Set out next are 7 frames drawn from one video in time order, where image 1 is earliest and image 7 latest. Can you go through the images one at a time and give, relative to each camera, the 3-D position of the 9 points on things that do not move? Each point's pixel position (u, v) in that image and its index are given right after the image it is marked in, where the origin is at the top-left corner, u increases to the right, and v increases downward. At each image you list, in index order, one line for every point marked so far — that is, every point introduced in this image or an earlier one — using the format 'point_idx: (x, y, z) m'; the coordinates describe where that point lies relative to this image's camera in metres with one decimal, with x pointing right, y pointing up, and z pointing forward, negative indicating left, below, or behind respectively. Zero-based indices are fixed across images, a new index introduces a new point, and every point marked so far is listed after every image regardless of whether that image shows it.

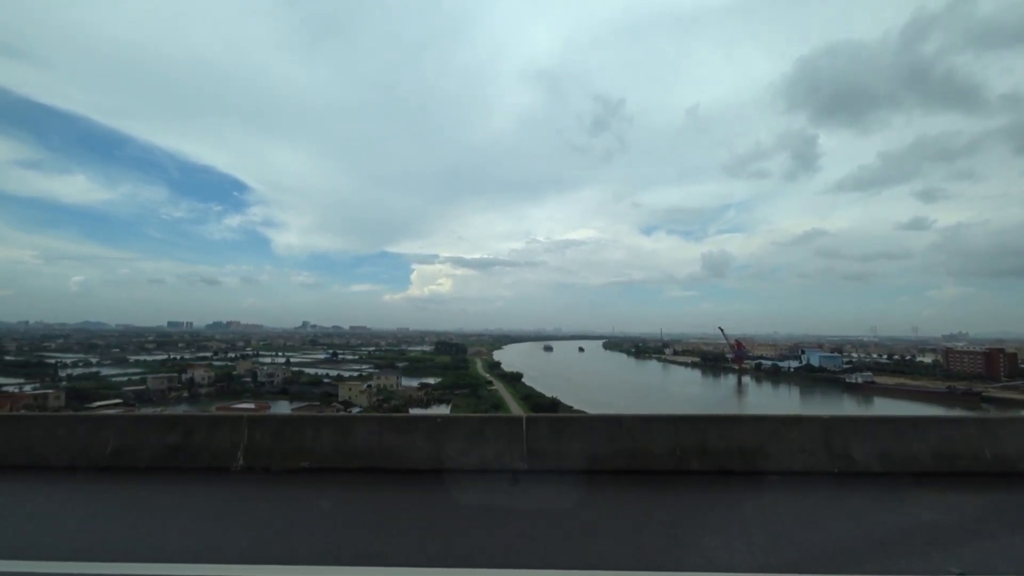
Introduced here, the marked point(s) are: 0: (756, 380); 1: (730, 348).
0: (+3.3, -1.2, +7.8) m
1: (+3.6, -1.0, +9.4) m
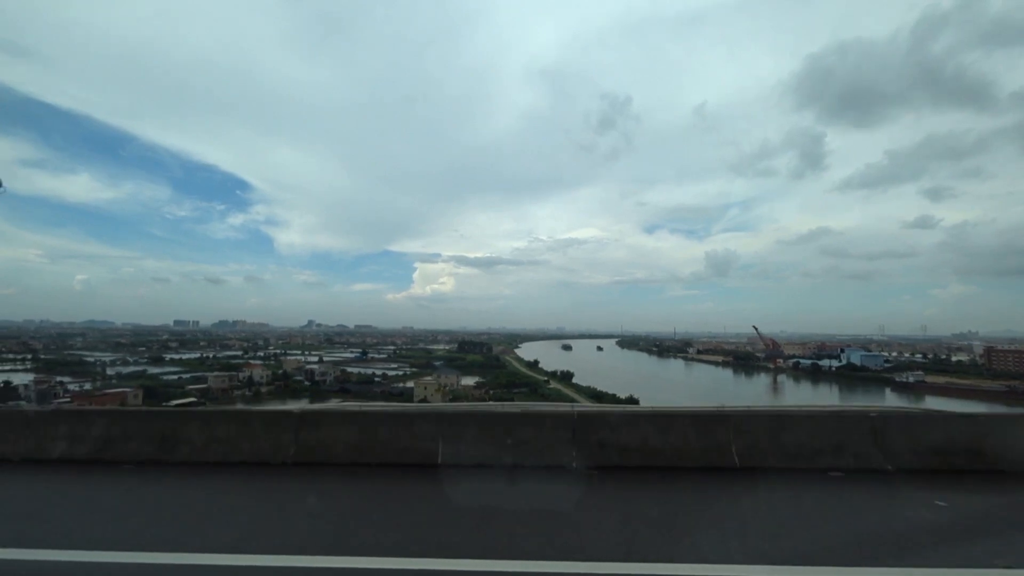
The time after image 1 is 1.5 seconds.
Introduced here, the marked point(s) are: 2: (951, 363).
0: (+3.7, -1.2, +7.8) m
1: (+4.0, -1.0, +9.4) m
2: (+5.6, -0.9, +7.5) m
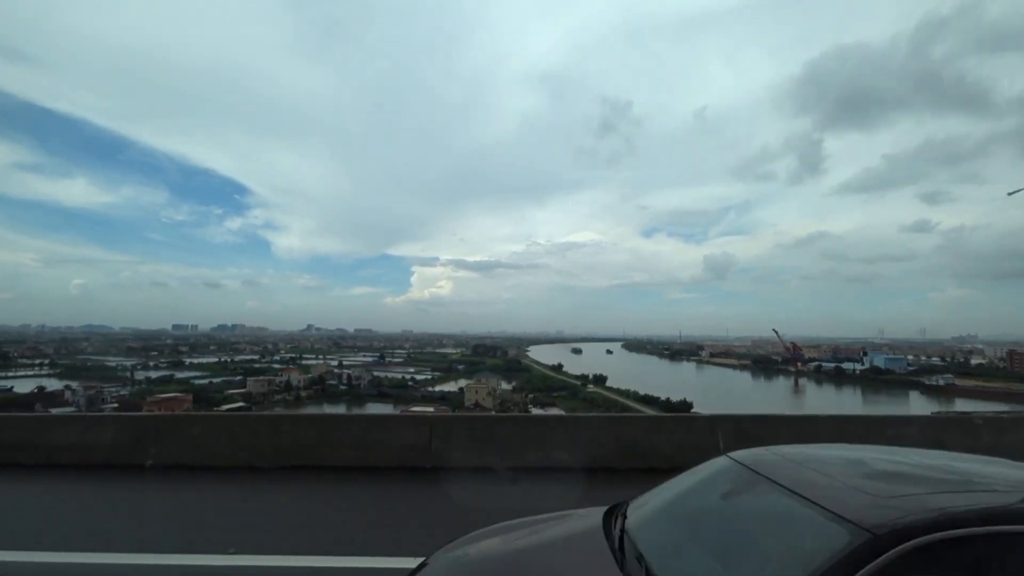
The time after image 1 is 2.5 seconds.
0: (+4.0, -1.2, +7.7) m
1: (+4.3, -1.0, +9.3) m
2: (+5.8, -1.0, +7.5) m
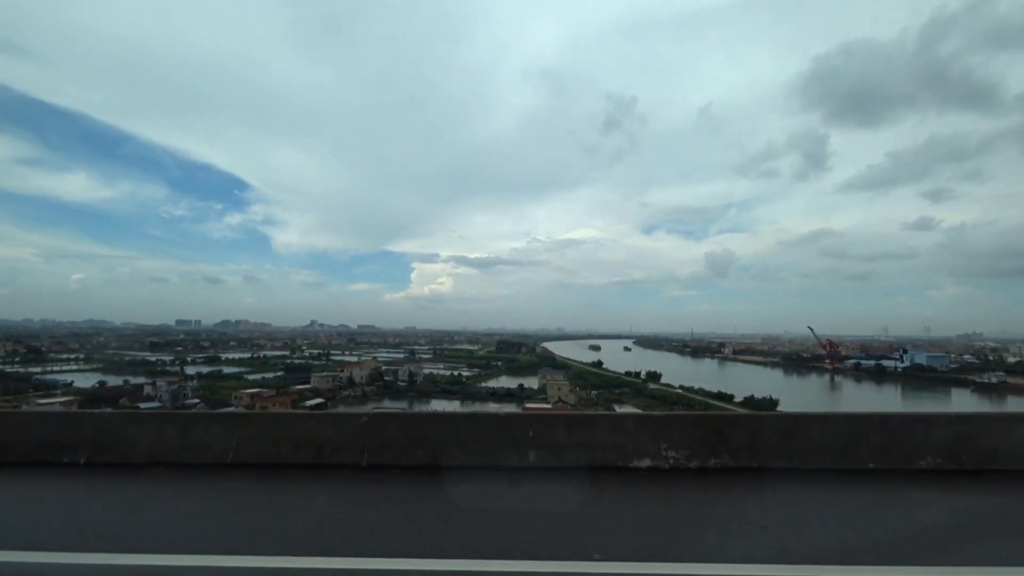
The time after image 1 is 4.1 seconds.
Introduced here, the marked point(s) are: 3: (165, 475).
0: (+4.4, -1.2, +7.7) m
1: (+4.7, -1.0, +9.3) m
2: (+6.3, -0.9, +7.5) m
3: (-4.3, -2.3, +7.2) m
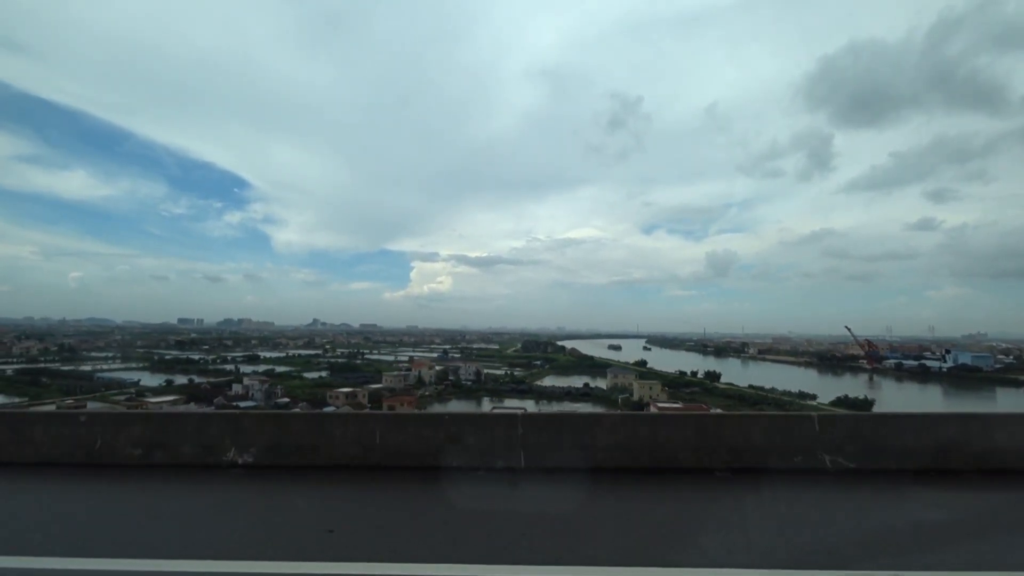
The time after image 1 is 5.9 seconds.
0: (+4.9, -1.2, +7.7) m
1: (+5.2, -1.0, +9.3) m
2: (+6.8, -1.0, +7.5) m
3: (-3.8, -2.3, +7.1) m
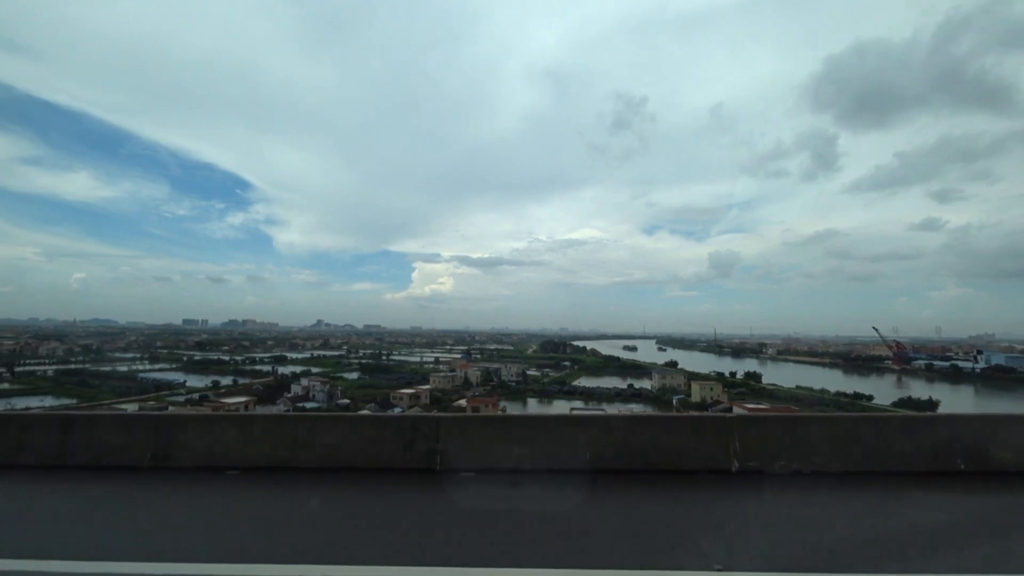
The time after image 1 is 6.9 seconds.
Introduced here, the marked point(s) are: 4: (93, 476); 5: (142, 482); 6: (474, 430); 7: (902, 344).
0: (+5.3, -1.2, +7.7) m
1: (+5.5, -1.0, +9.3) m
2: (+7.1, -1.0, +7.4) m
3: (-3.5, -2.3, +7.1) m
4: (-5.0, -2.2, +7.1) m
5: (-4.3, -2.3, +6.9) m
6: (-0.5, -1.8, +7.6) m
7: (+5.6, -0.8, +8.6) m
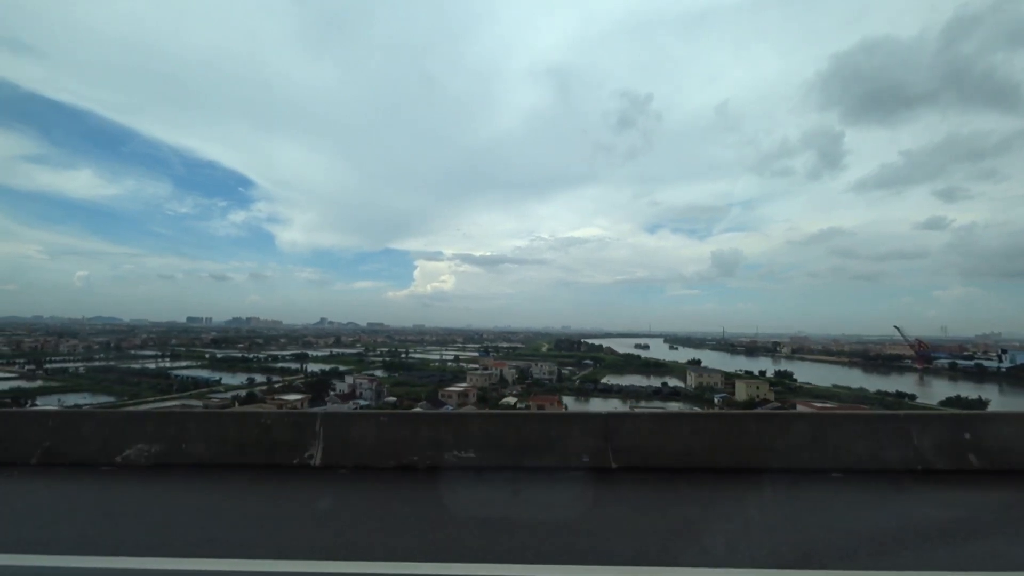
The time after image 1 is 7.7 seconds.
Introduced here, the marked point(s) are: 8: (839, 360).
0: (+5.5, -1.2, +7.6) m
1: (+5.8, -1.0, +9.2) m
2: (+7.4, -0.9, +7.4) m
3: (-3.3, -2.2, +7.1) m
4: (-4.8, -2.2, +7.1) m
5: (-4.1, -2.2, +6.9) m
6: (-0.3, -1.8, +7.6) m
7: (+5.8, -0.8, +8.6) m
8: (+5.3, -1.2, +9.8) m
